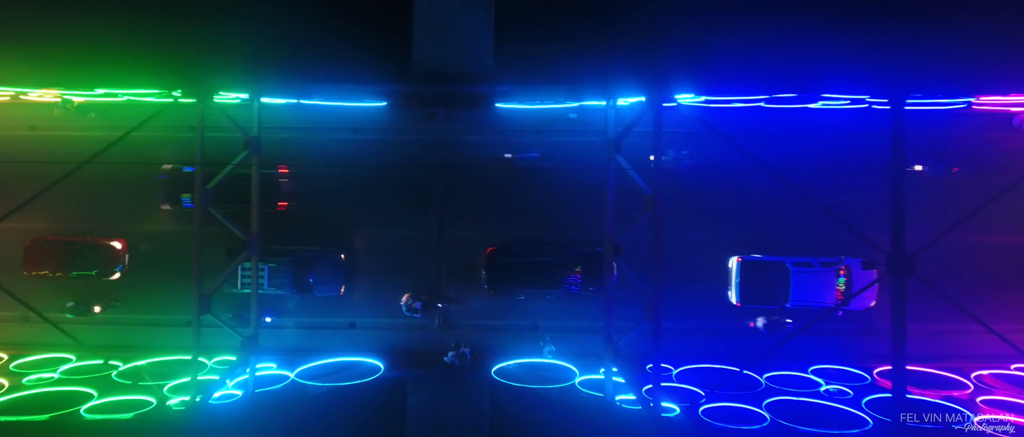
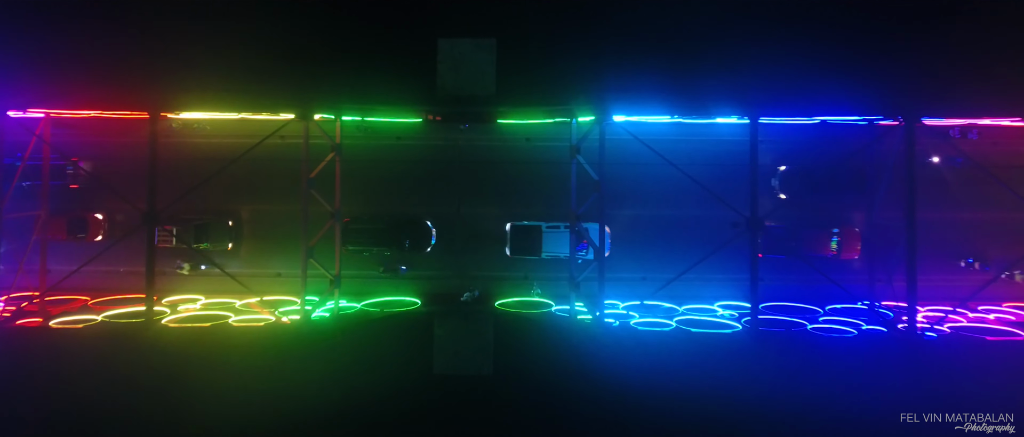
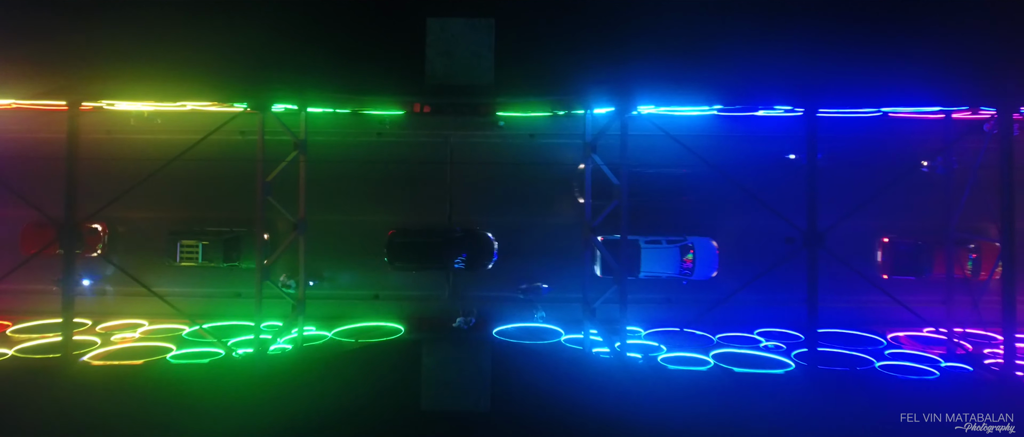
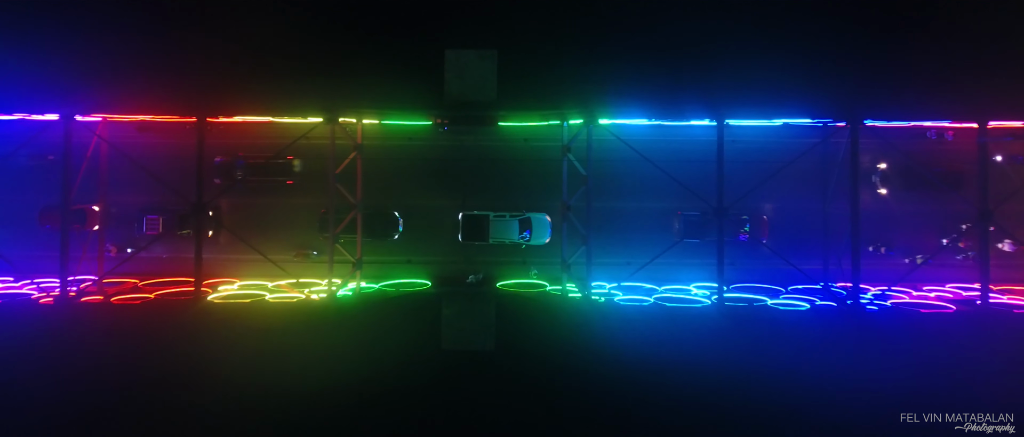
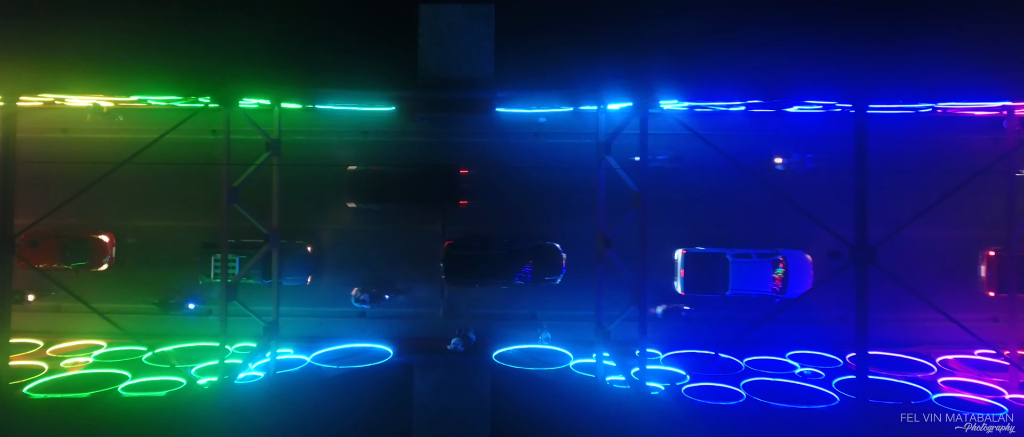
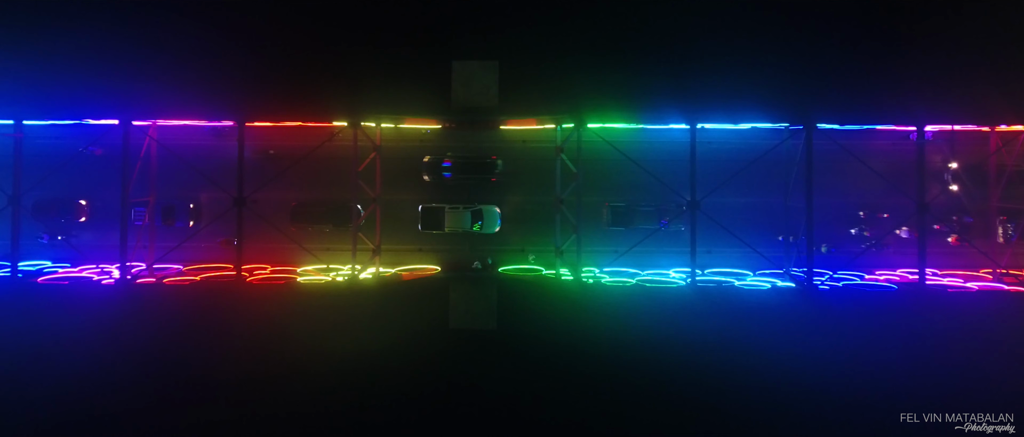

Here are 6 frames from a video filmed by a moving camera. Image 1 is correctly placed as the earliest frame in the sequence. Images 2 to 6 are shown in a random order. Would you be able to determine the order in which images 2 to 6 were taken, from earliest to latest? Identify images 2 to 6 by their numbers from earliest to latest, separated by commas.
5, 3, 2, 4, 6
